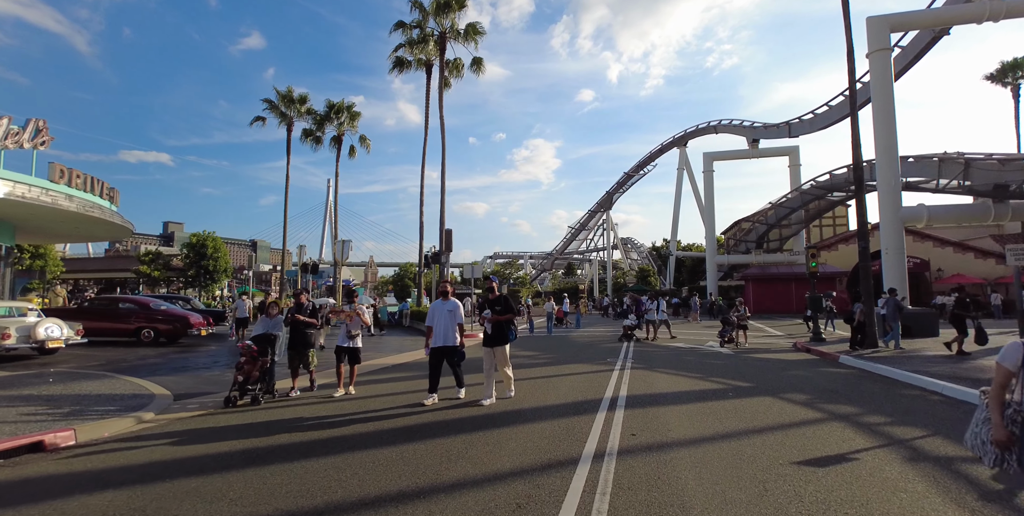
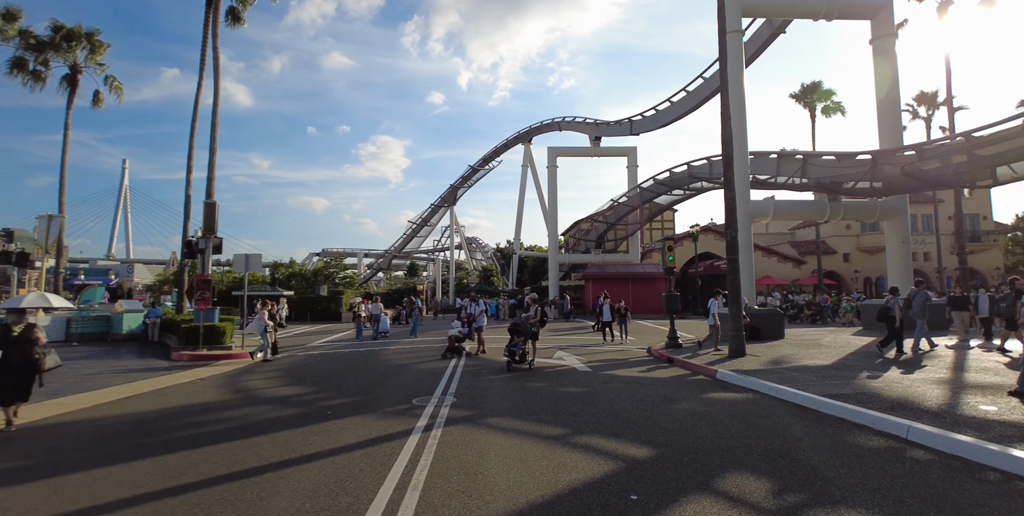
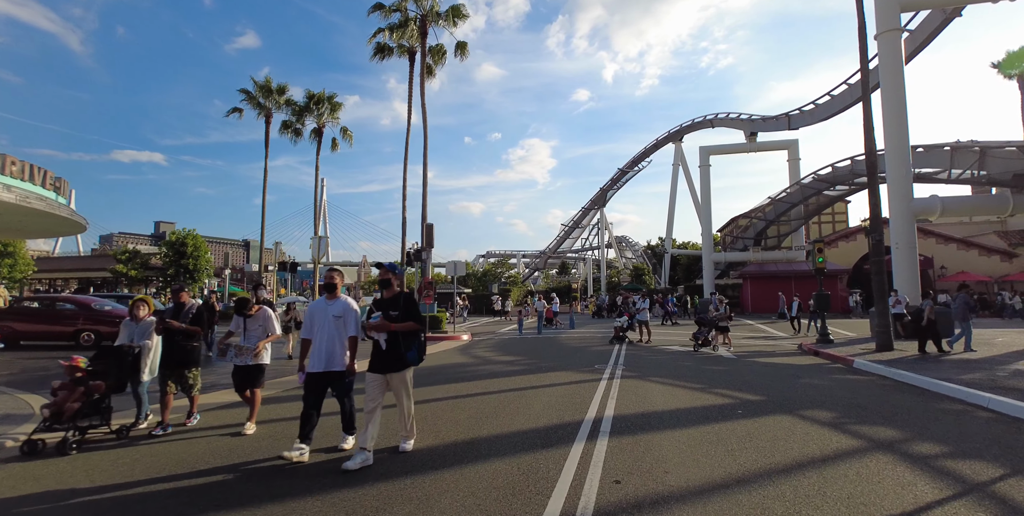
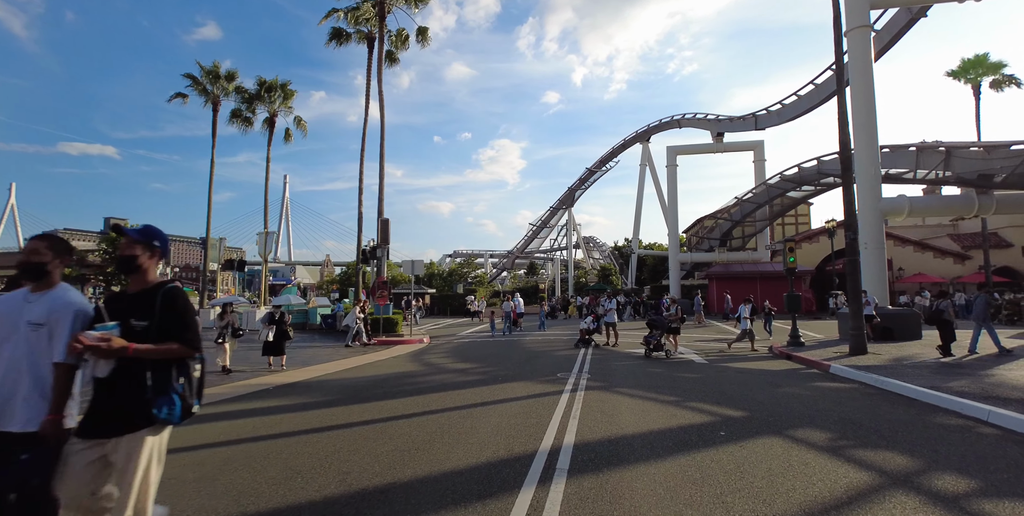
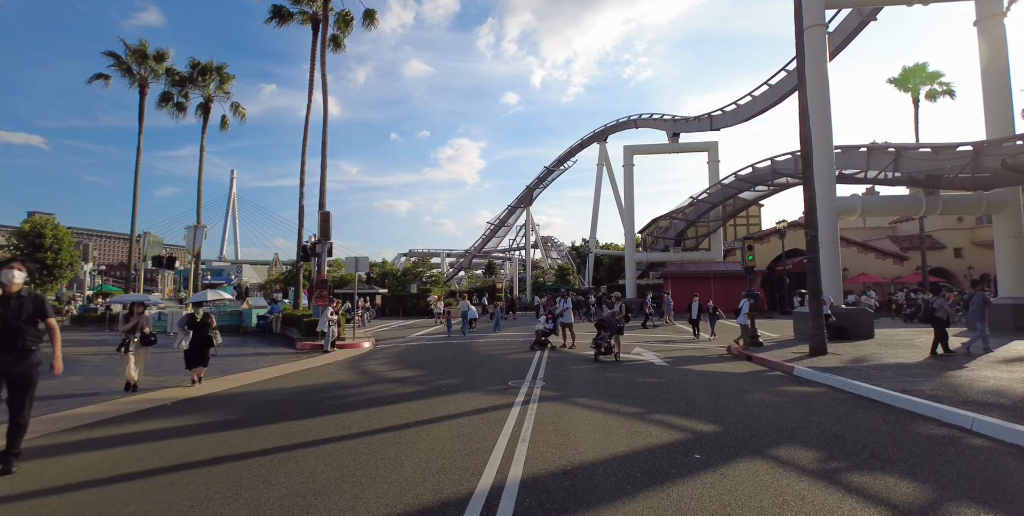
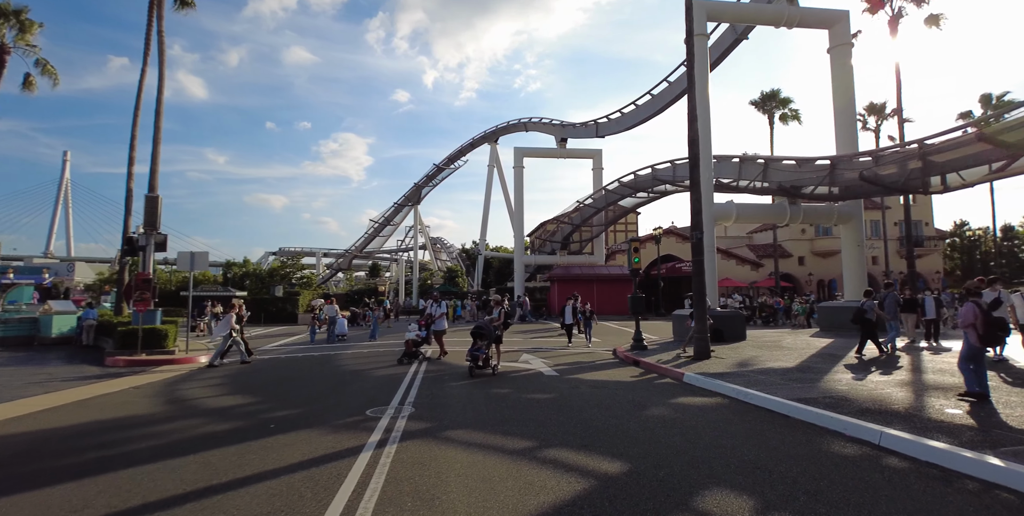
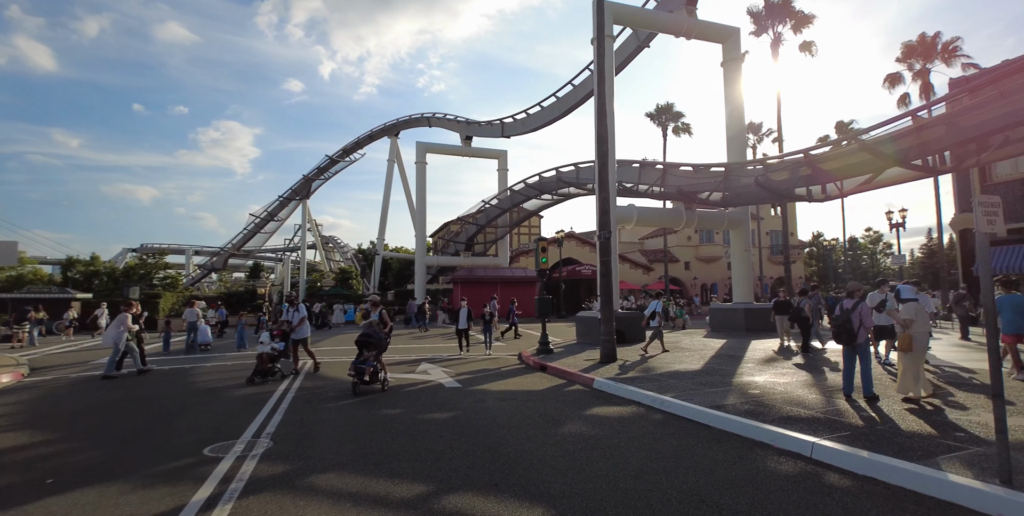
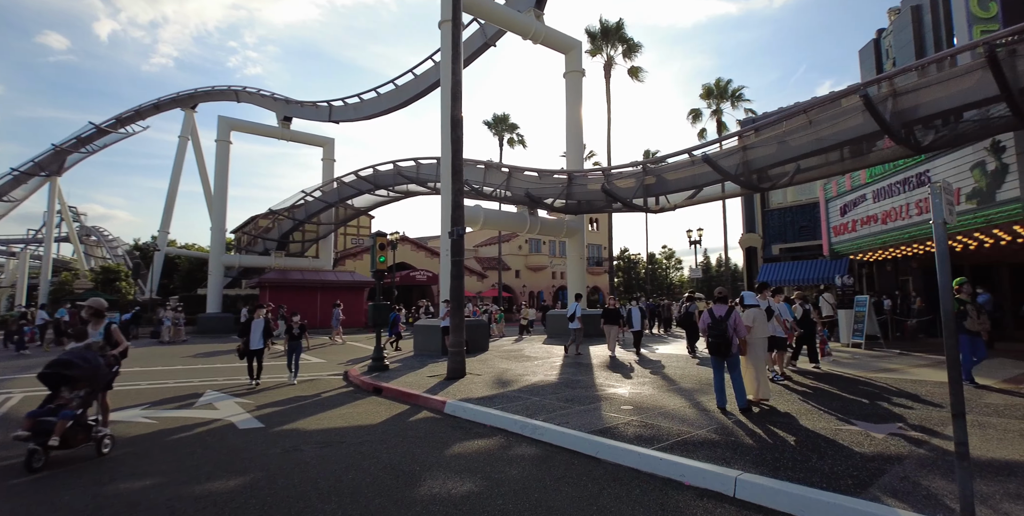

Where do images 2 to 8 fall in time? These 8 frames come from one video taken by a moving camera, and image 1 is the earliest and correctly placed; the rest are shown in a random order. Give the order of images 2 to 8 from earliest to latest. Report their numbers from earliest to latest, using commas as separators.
3, 4, 5, 2, 6, 7, 8
